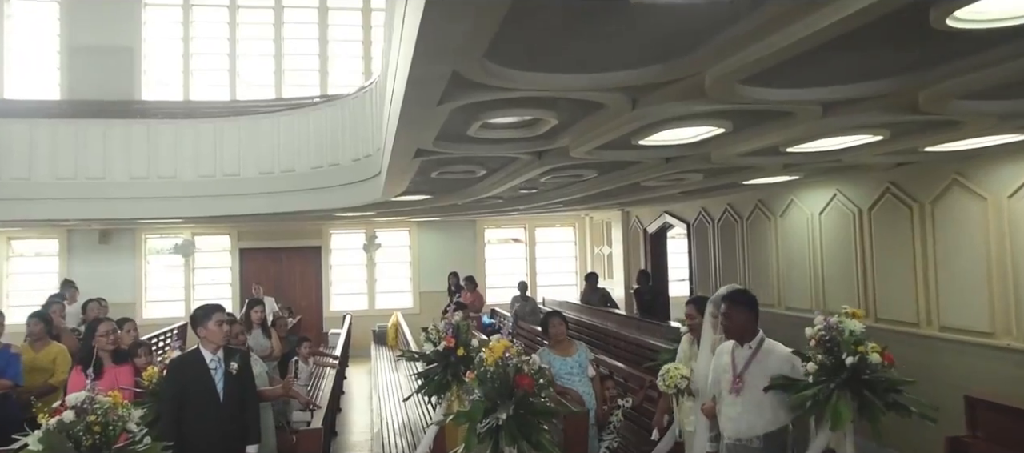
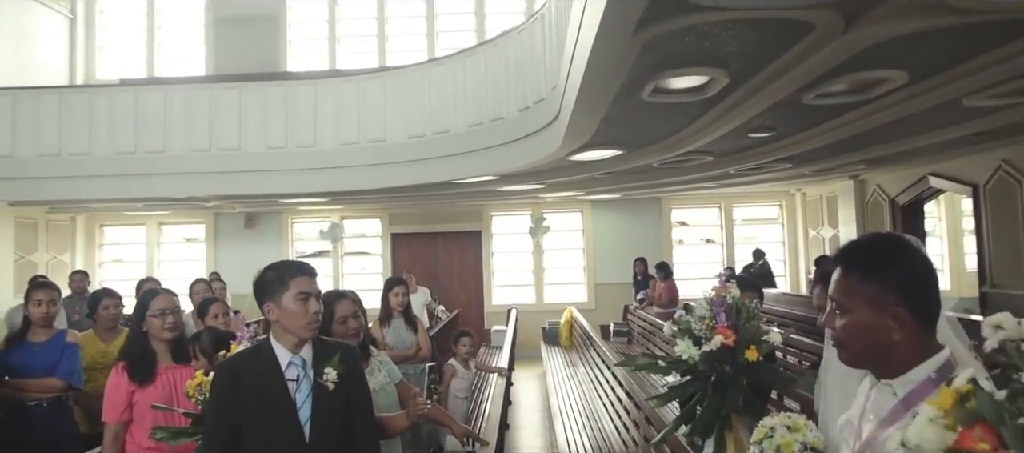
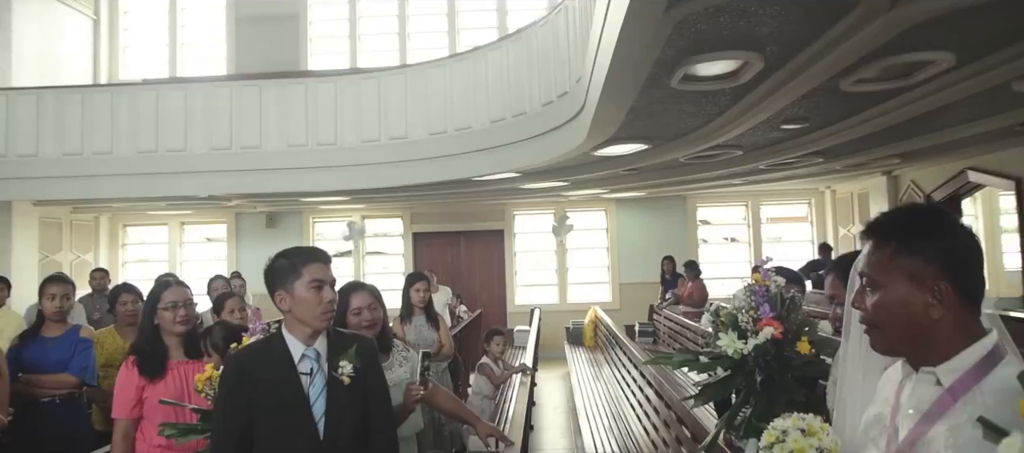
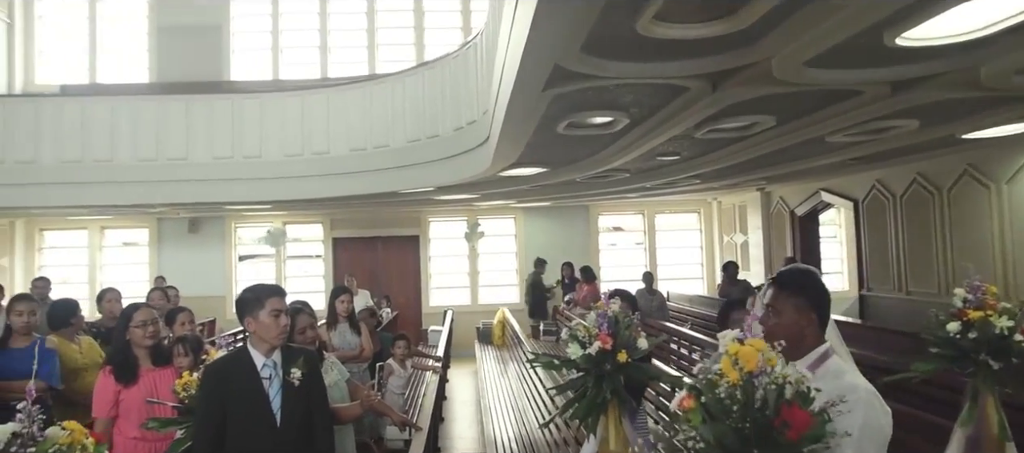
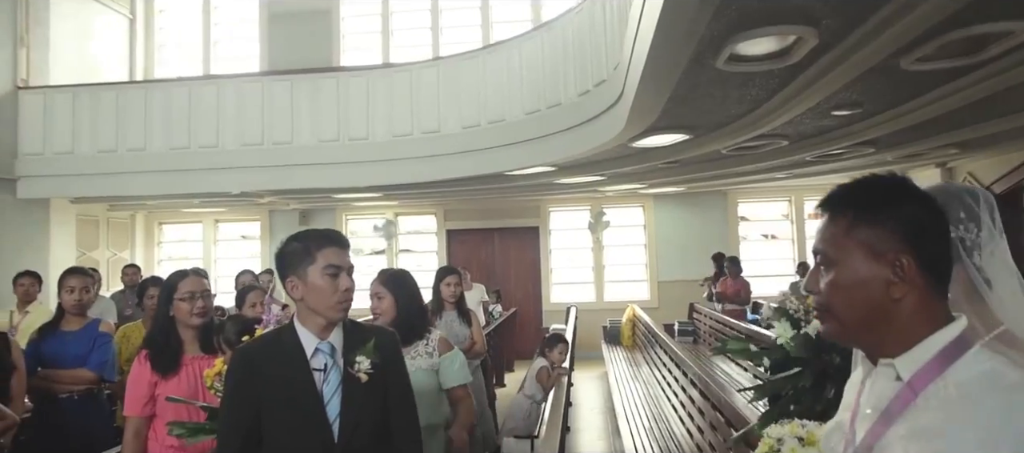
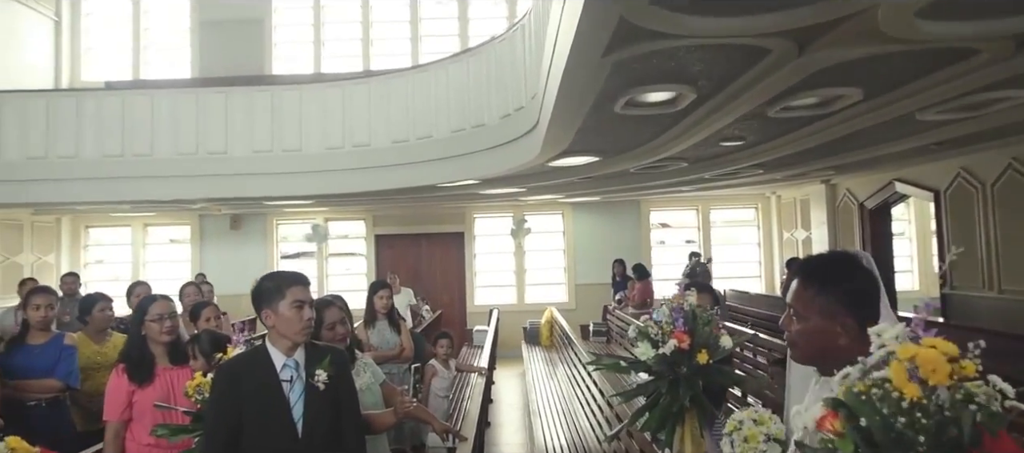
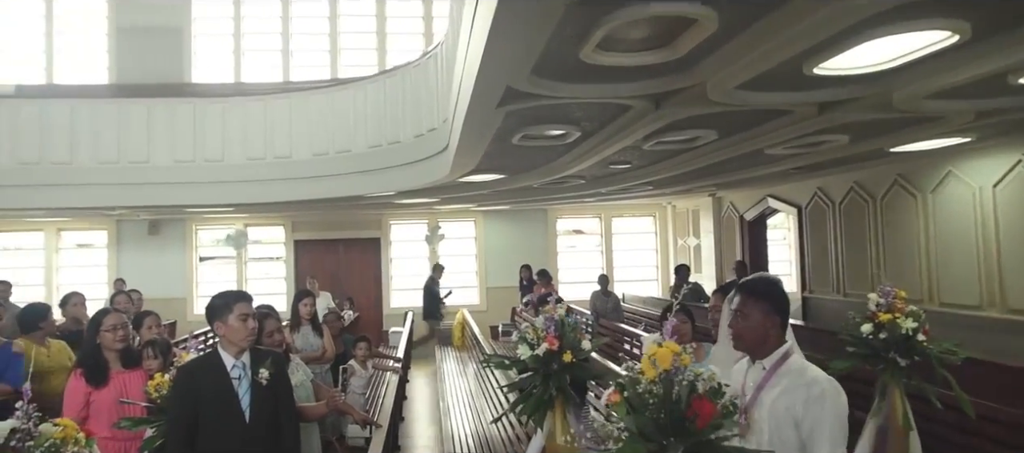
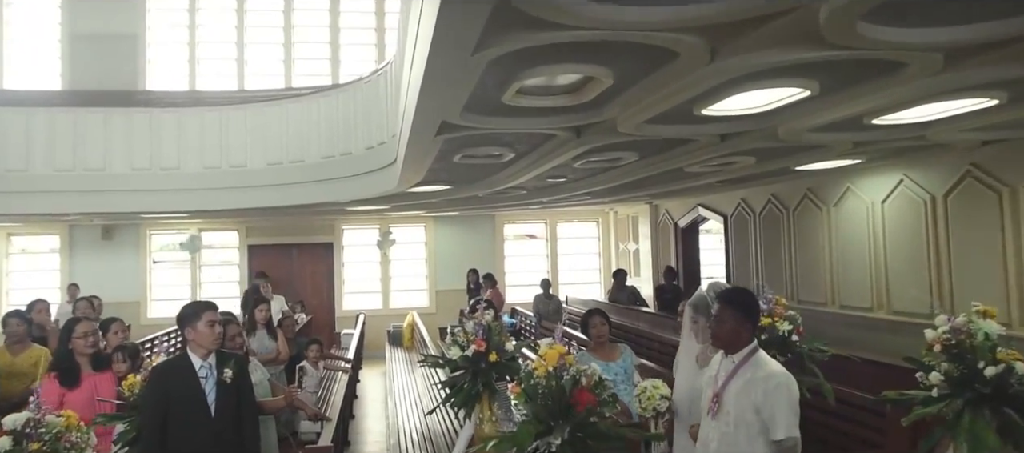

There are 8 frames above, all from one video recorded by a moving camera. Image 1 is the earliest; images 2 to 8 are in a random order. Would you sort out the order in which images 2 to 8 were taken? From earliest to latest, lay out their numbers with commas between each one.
8, 7, 4, 6, 2, 3, 5
